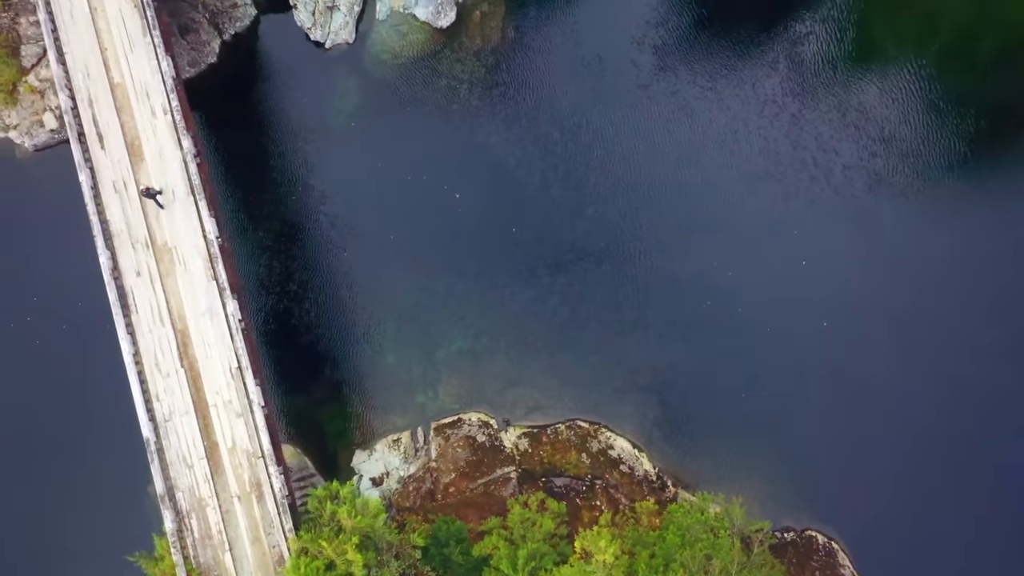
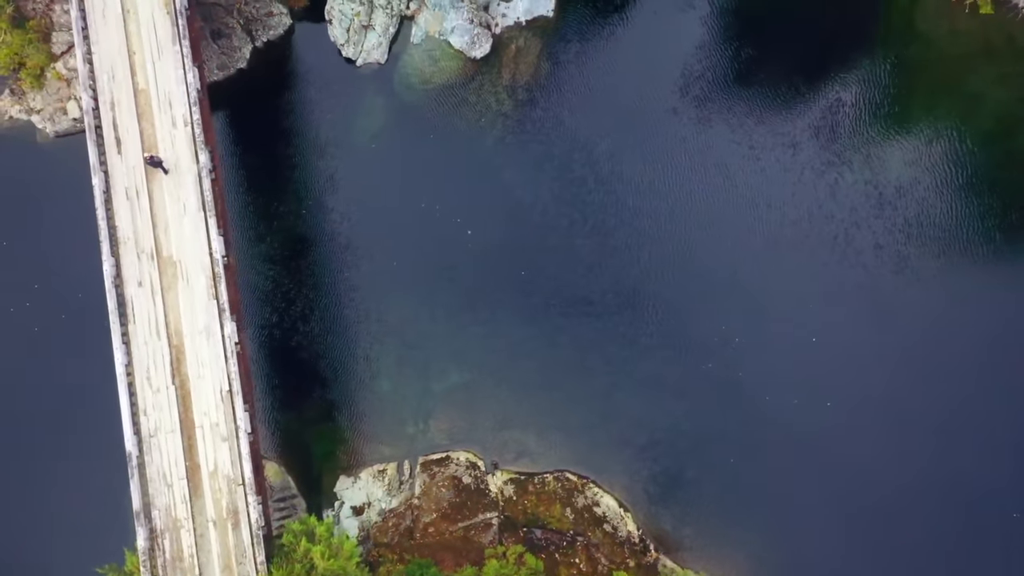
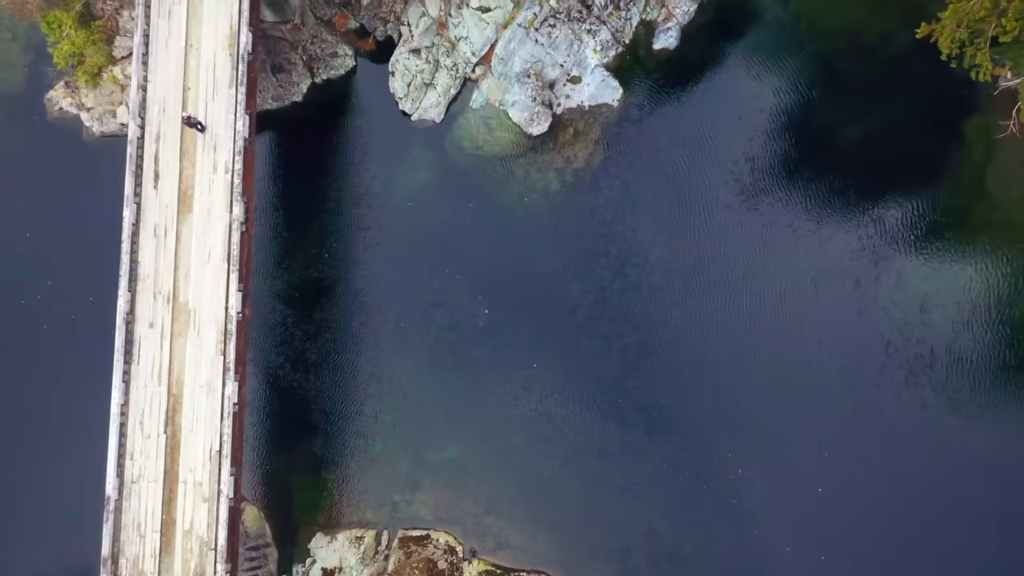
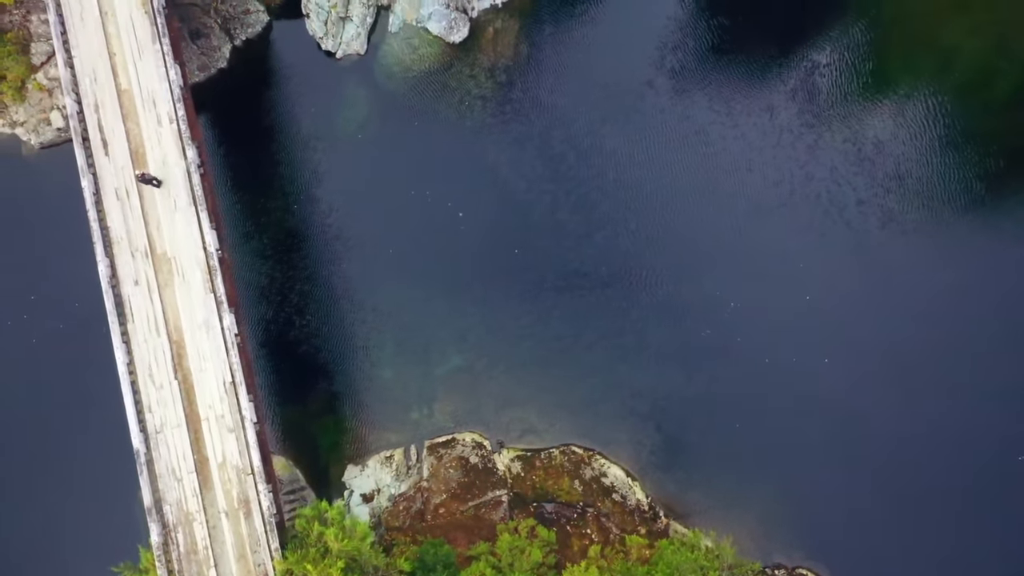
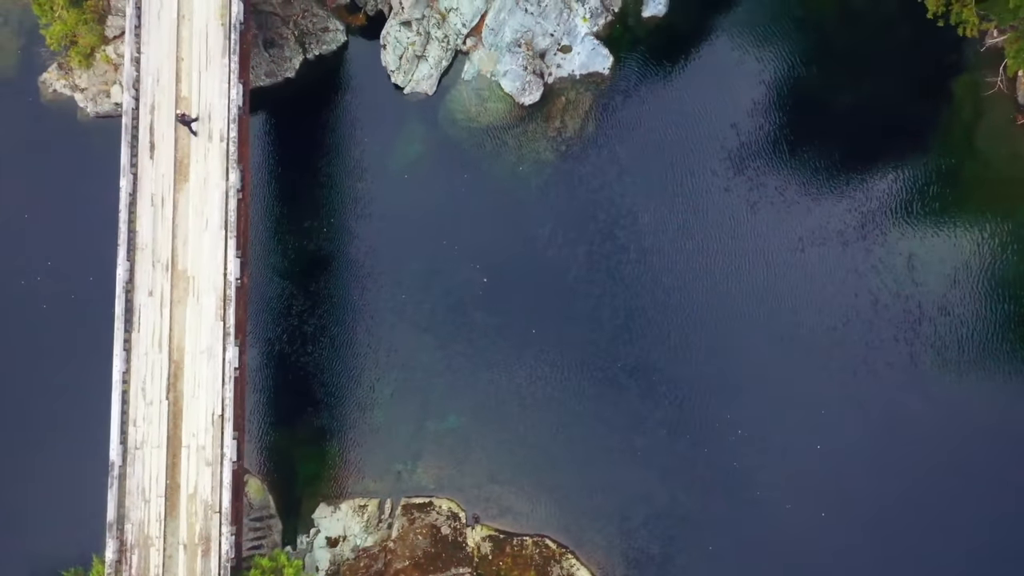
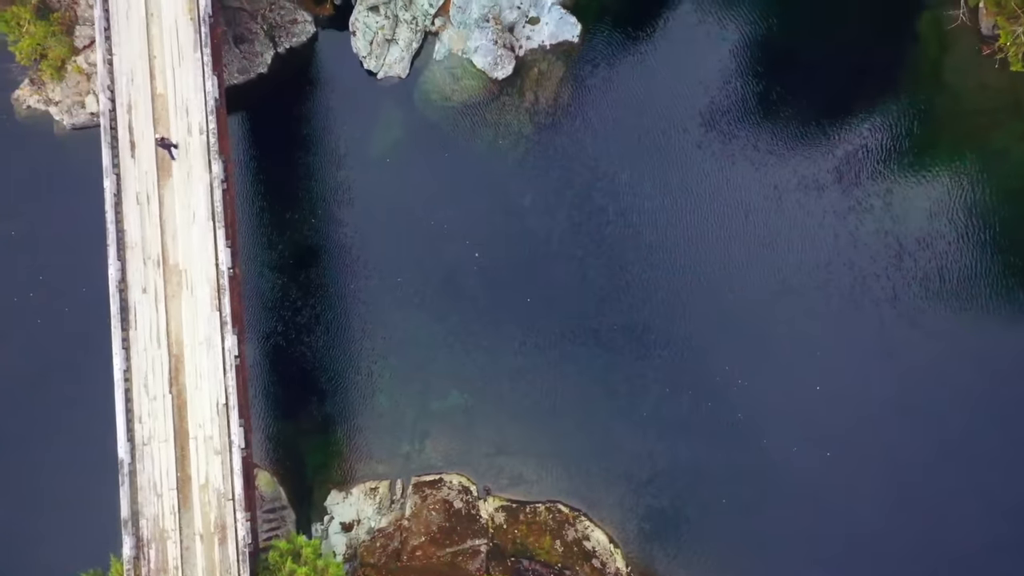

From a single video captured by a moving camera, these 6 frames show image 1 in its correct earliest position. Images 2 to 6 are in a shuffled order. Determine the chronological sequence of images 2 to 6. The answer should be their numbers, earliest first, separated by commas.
4, 2, 6, 5, 3
